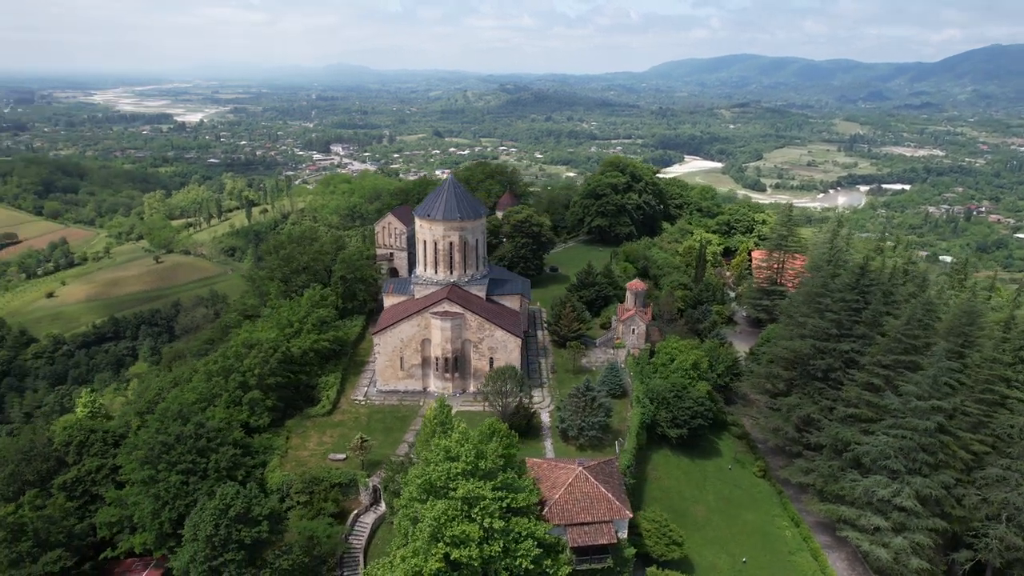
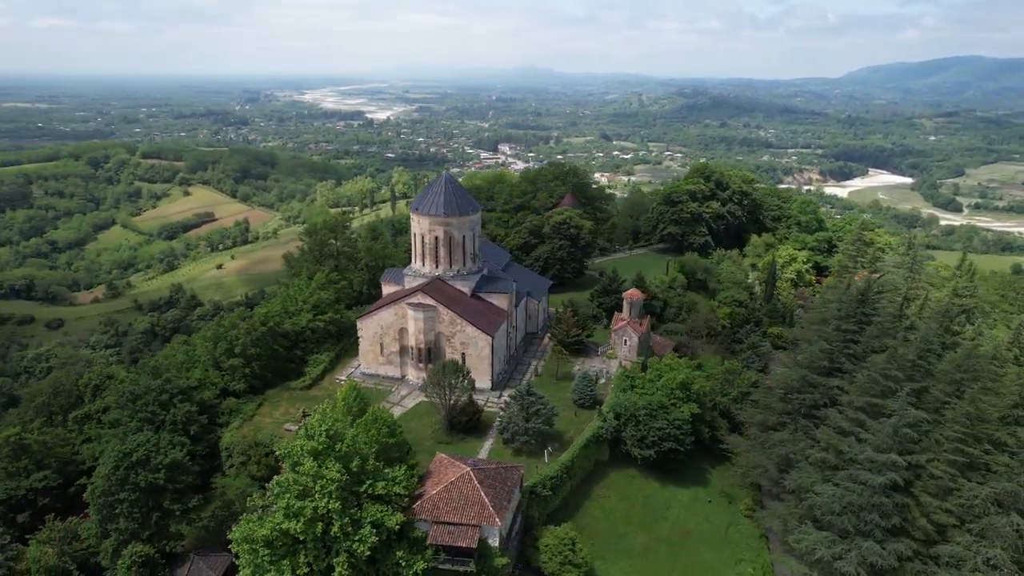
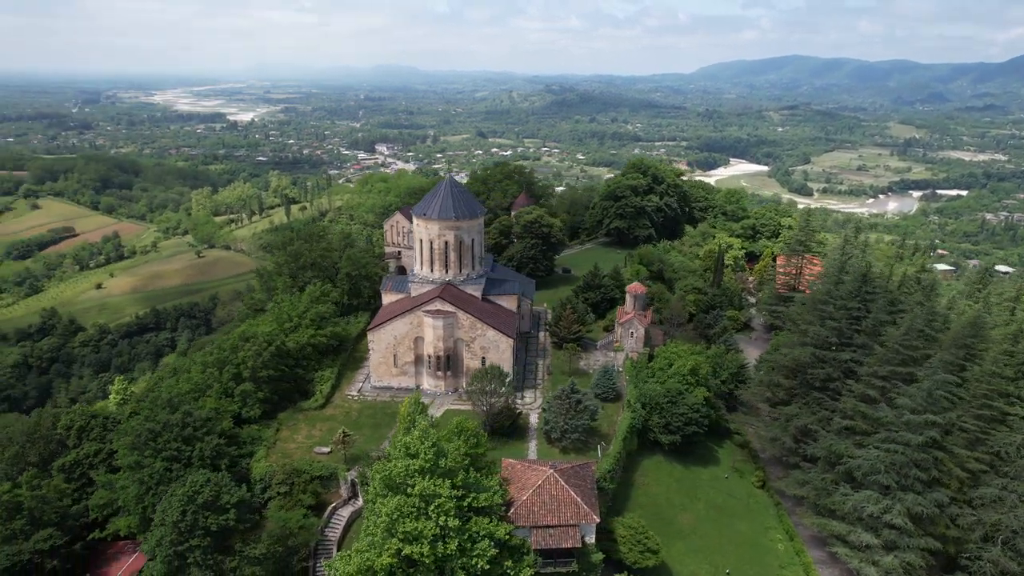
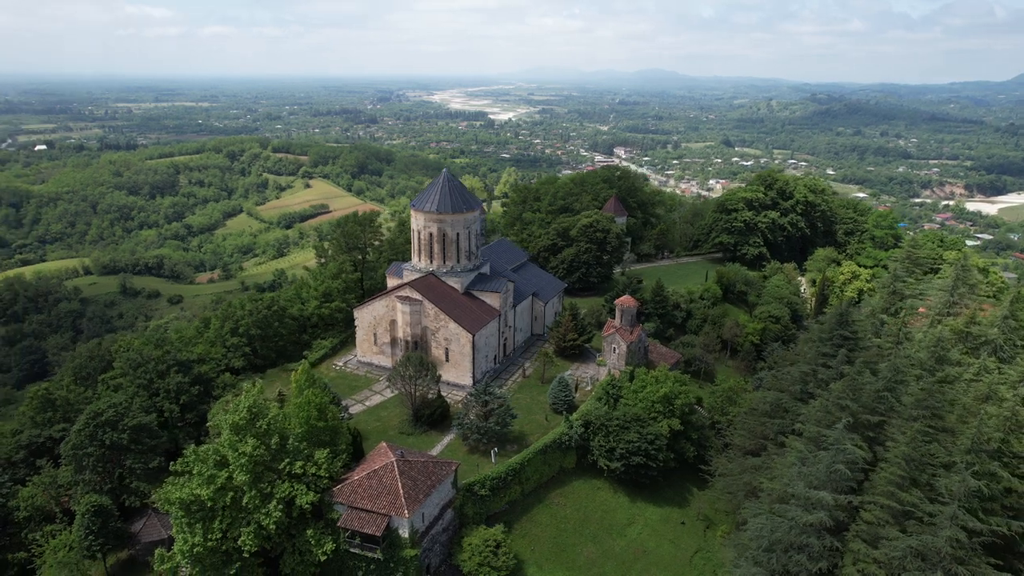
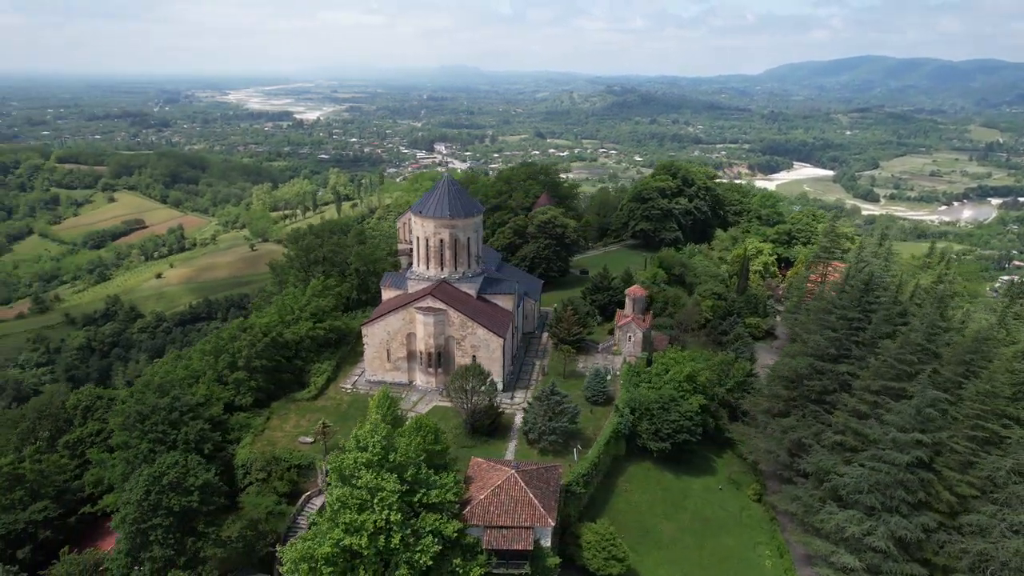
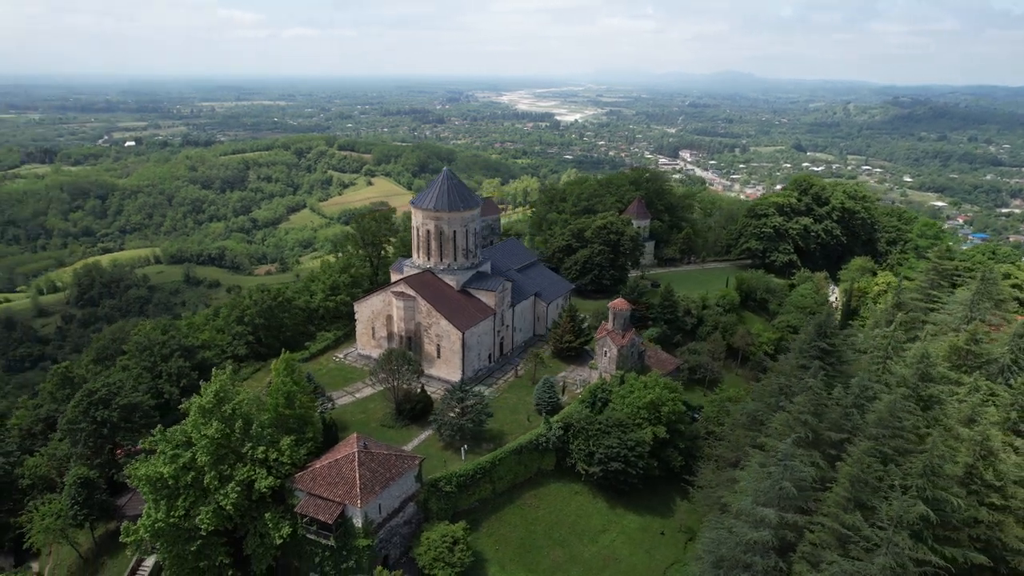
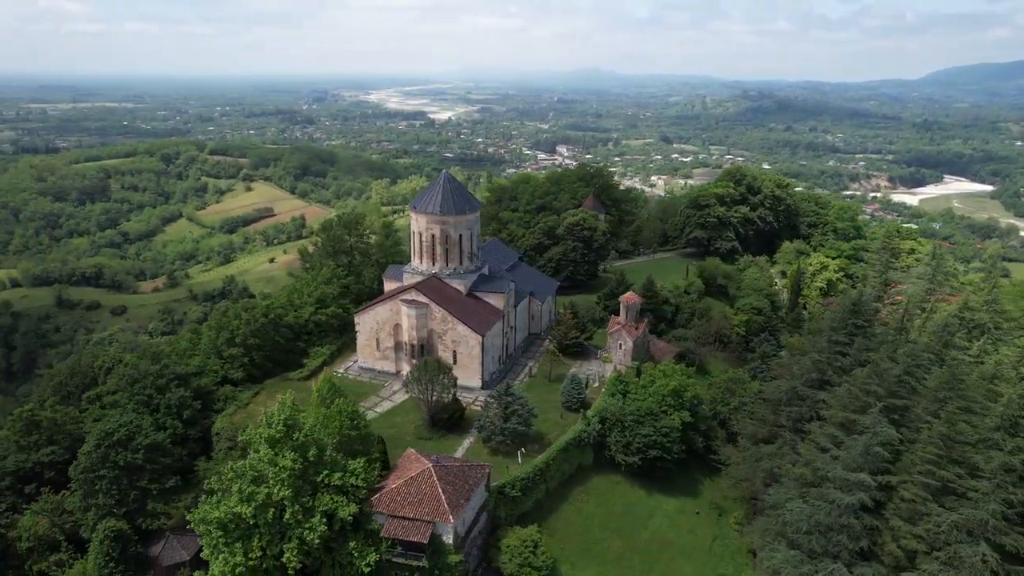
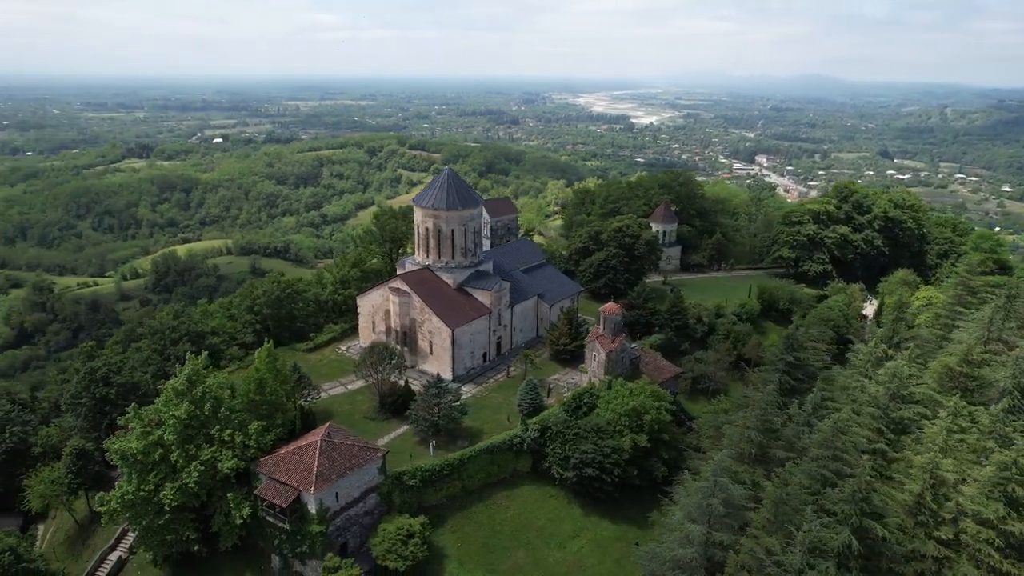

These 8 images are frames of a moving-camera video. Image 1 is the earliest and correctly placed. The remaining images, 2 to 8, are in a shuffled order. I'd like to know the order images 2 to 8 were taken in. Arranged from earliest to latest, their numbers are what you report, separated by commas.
3, 5, 2, 7, 4, 6, 8
